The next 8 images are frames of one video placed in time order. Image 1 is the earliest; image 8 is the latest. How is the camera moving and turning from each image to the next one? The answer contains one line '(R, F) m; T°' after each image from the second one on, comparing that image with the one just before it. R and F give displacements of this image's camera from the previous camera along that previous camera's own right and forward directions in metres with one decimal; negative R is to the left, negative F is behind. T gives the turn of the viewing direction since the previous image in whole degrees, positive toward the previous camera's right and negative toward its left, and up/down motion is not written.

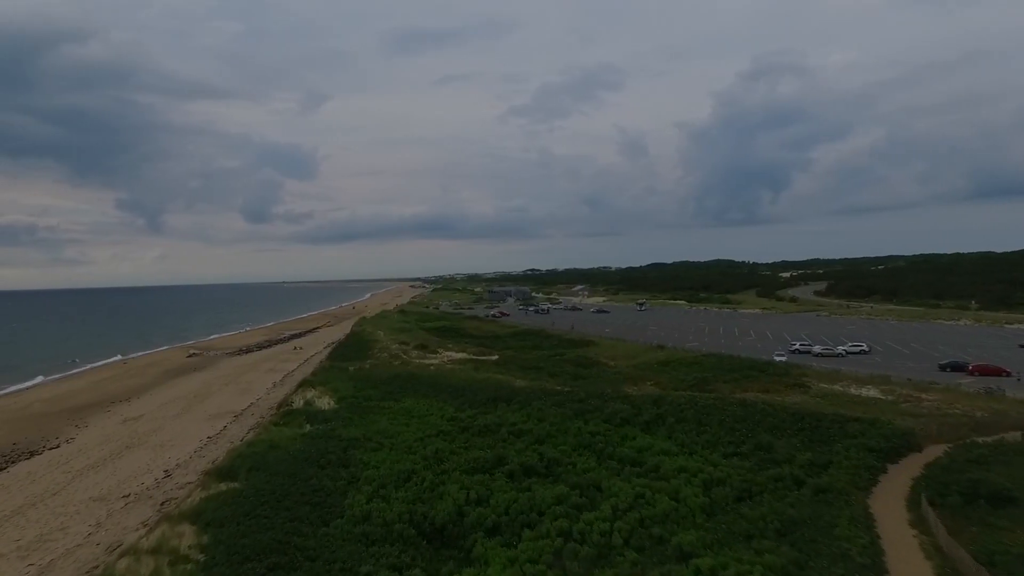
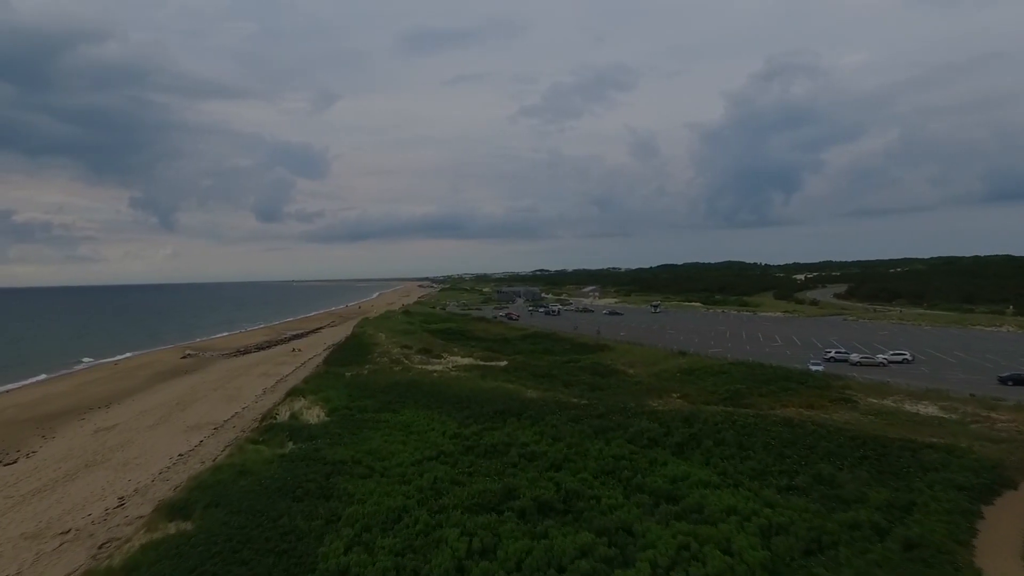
(-0.2, +3.4) m; -1°
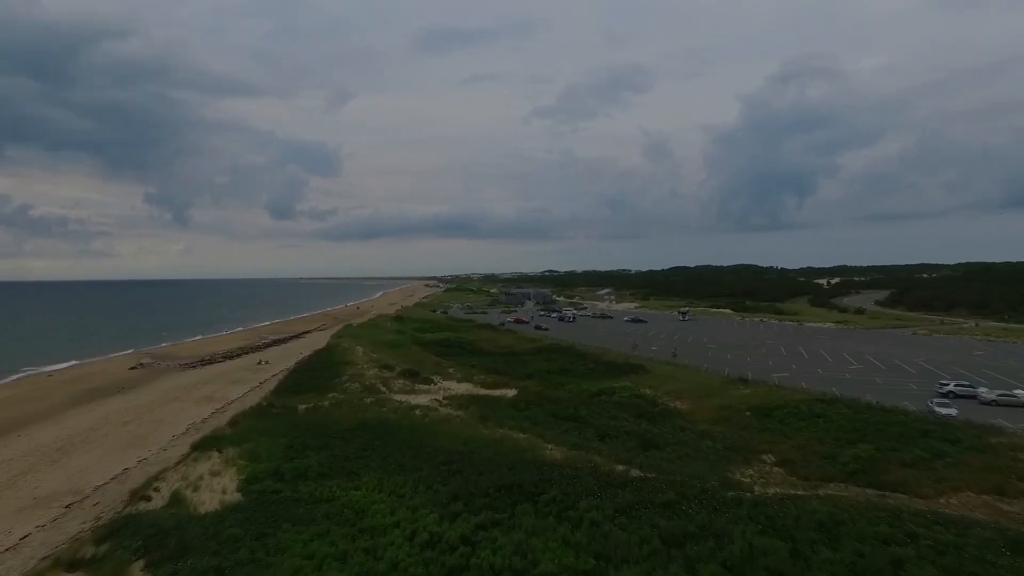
(-0.2, +10.1) m; -1°
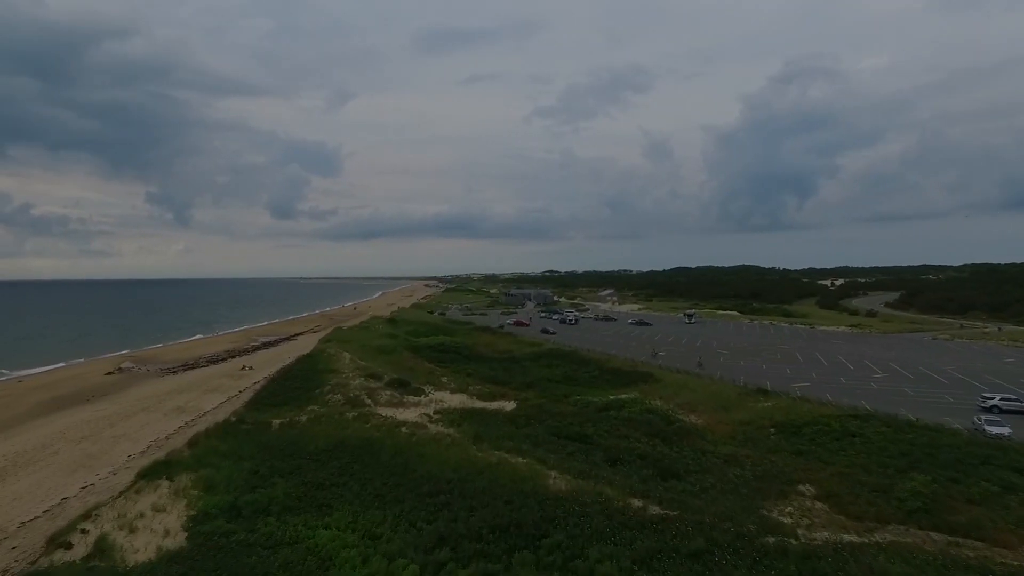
(+0.1, +2.9) m; 0°
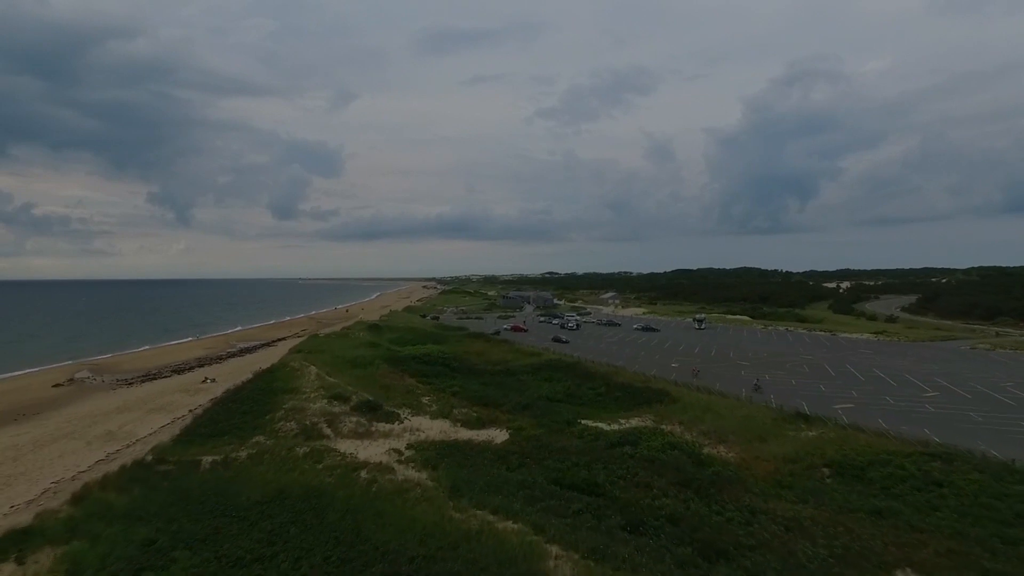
(+0.3, +5.2) m; 0°
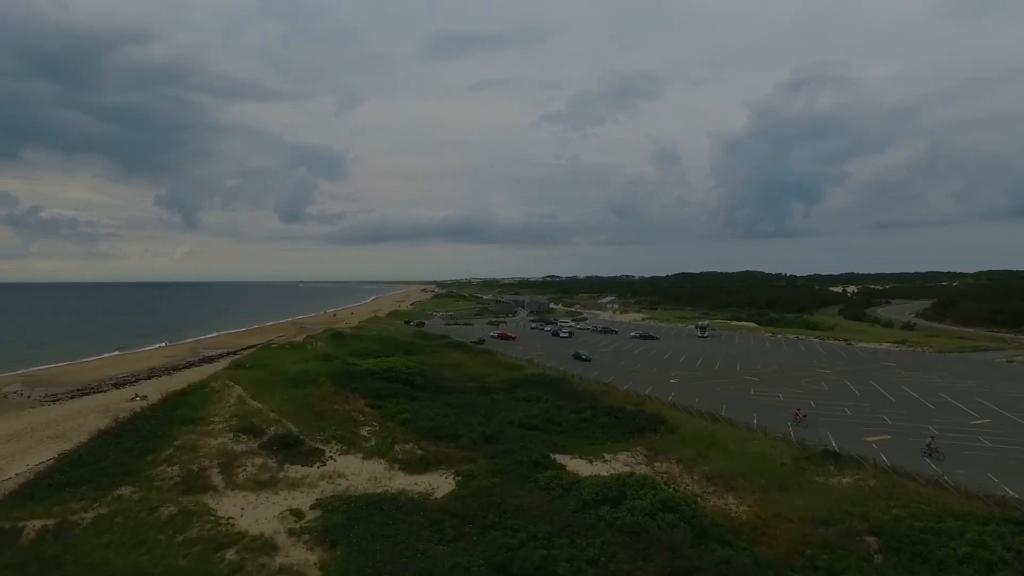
(+1.8, +5.4) m; 0°
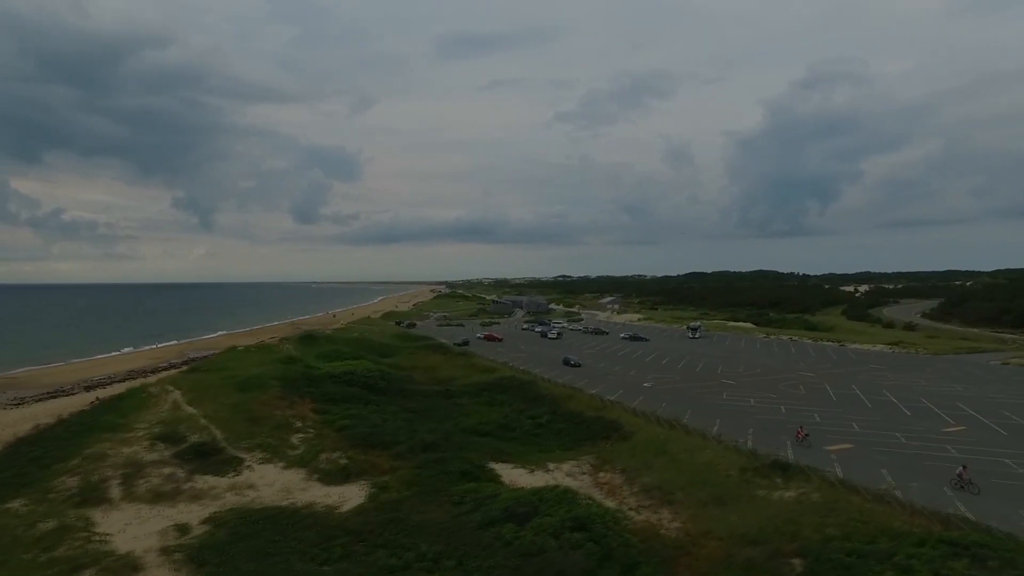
(+3.0, +1.0) m; -1°
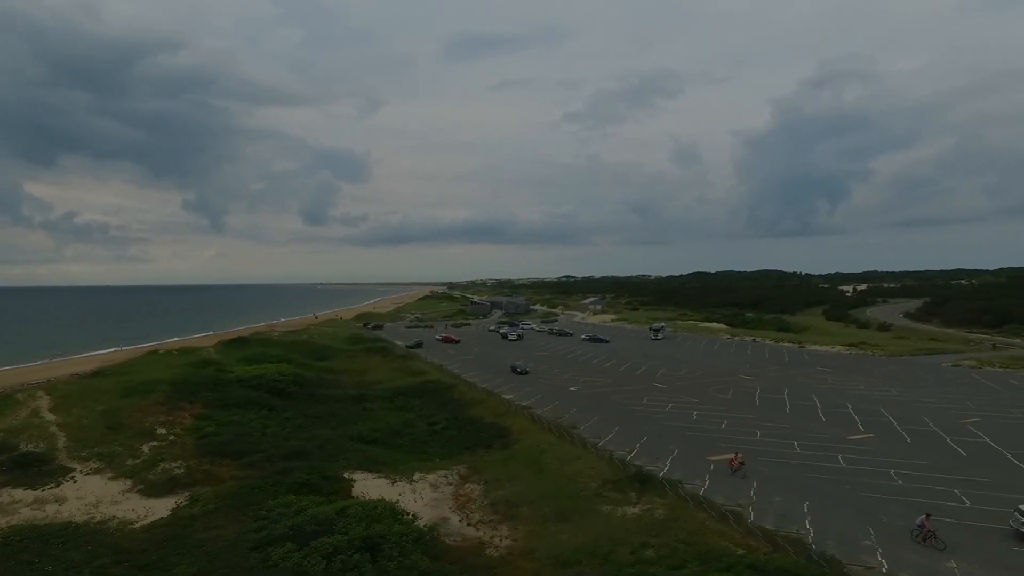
(+5.5, +1.2) m; -1°
